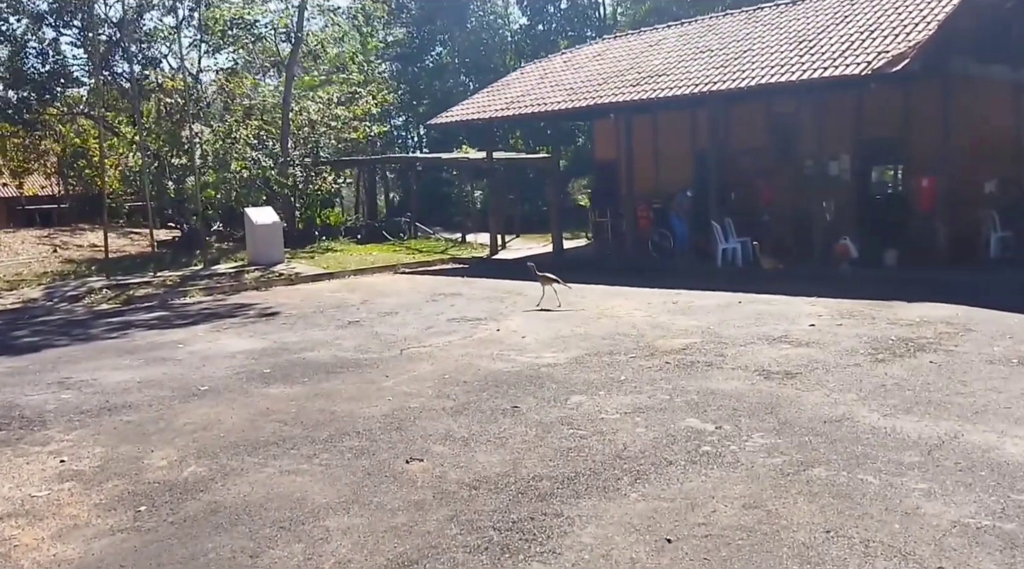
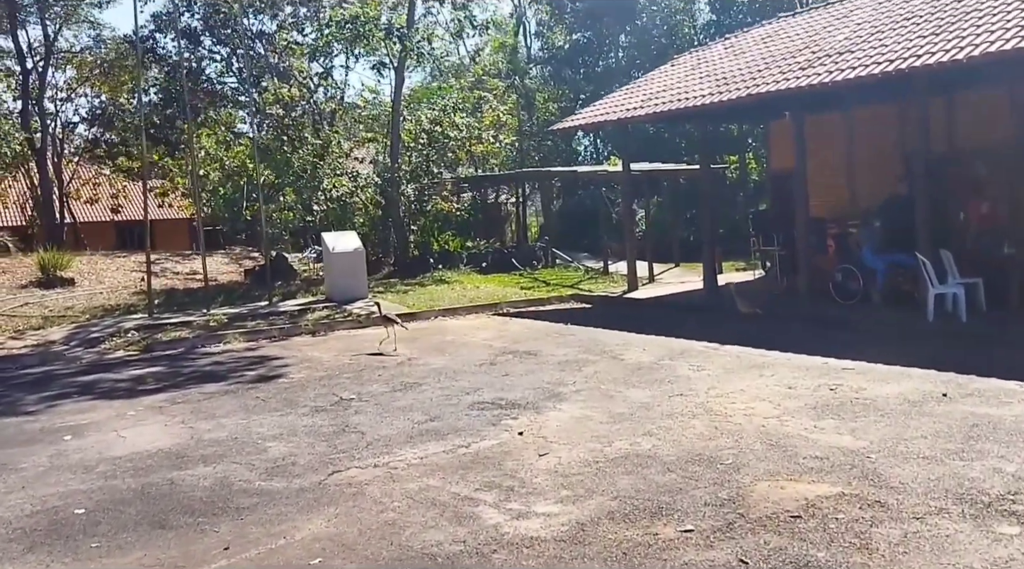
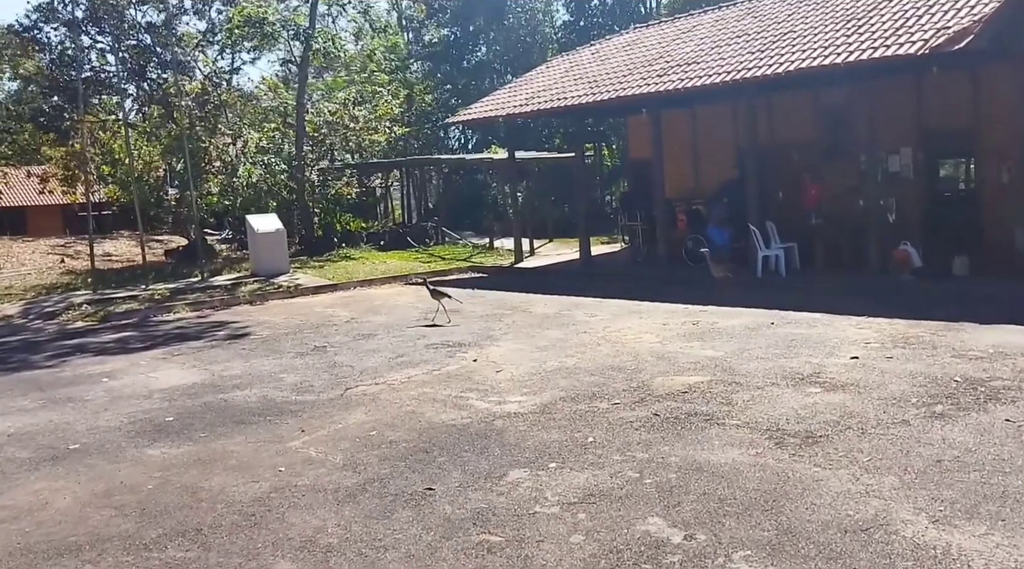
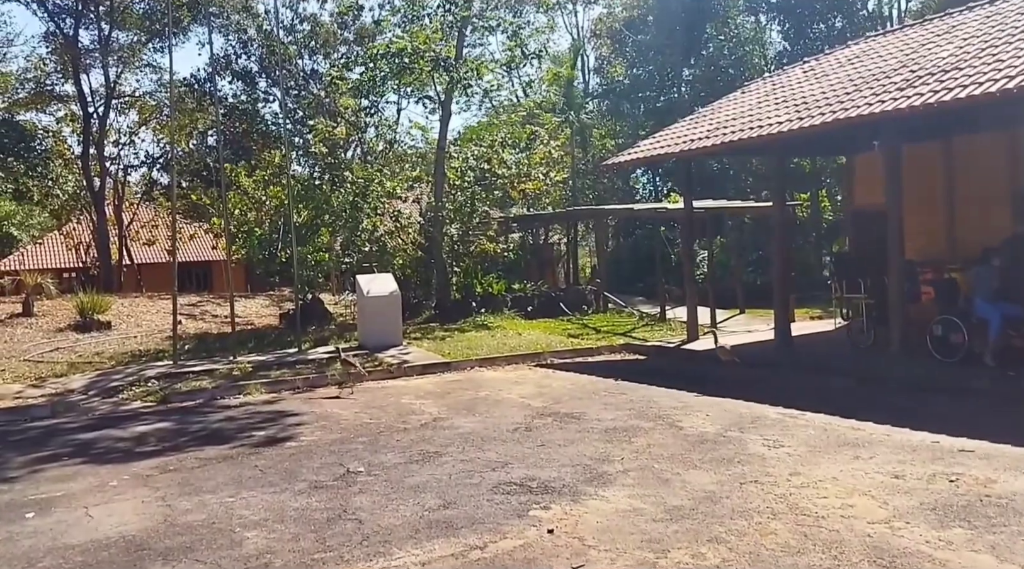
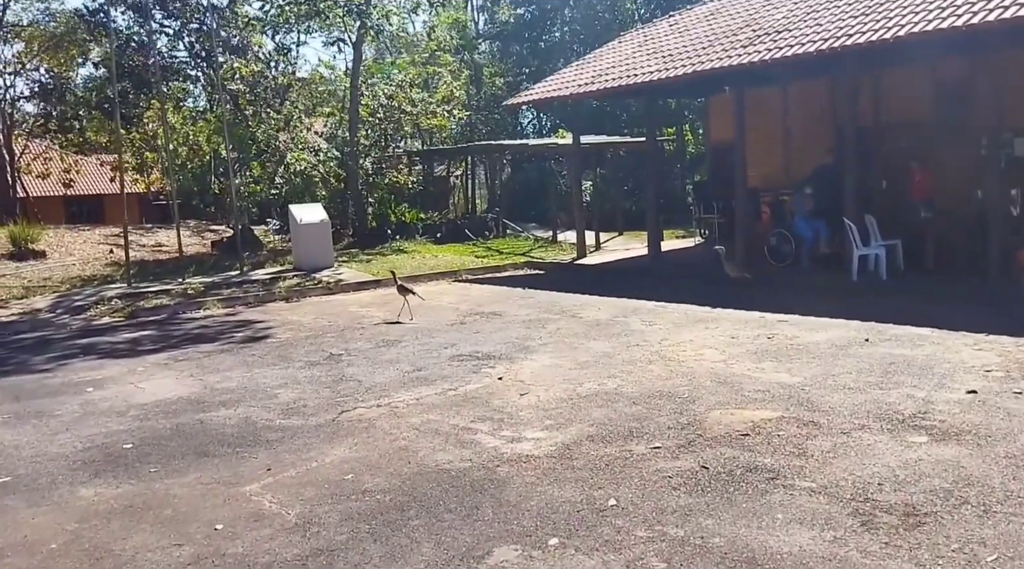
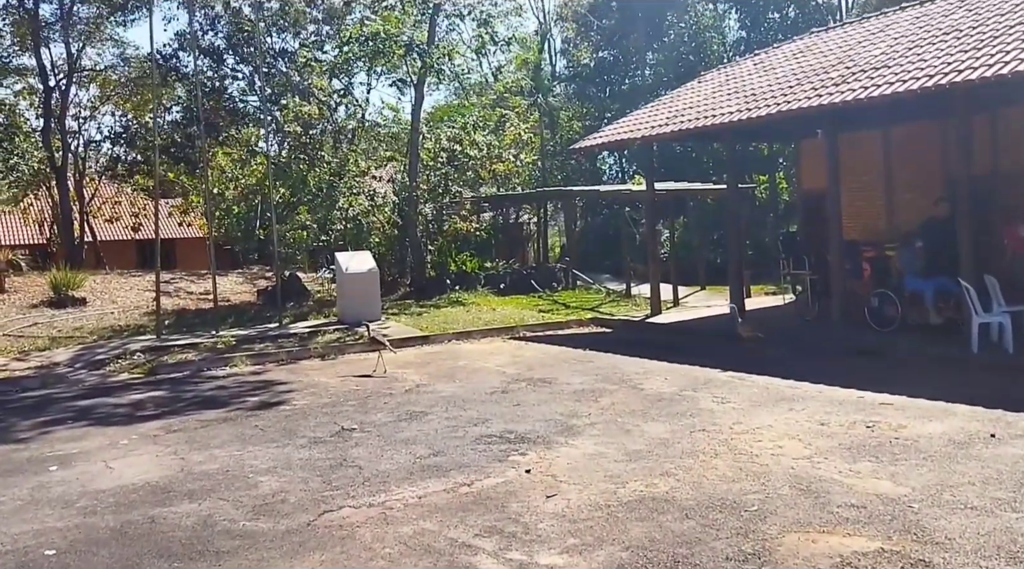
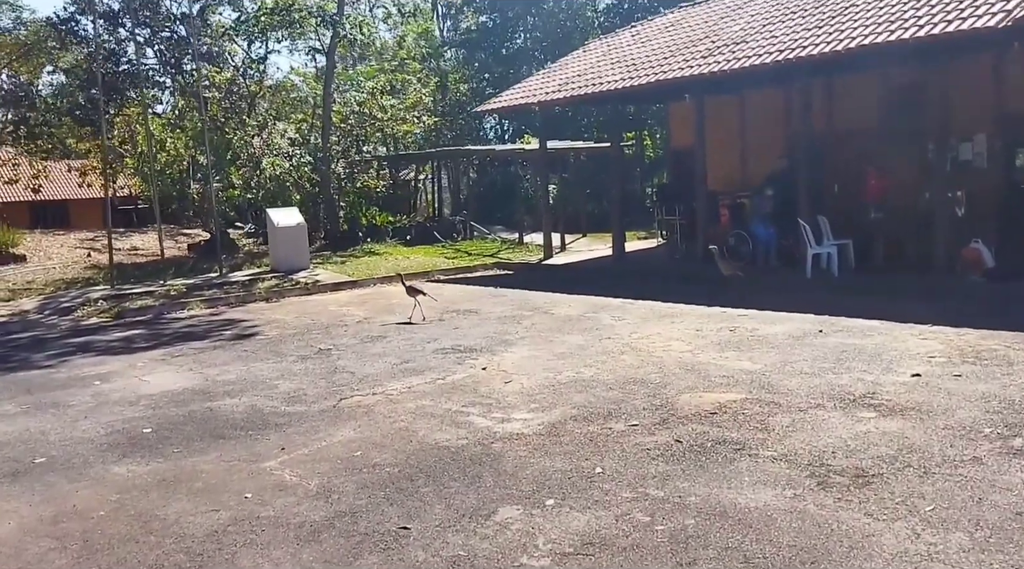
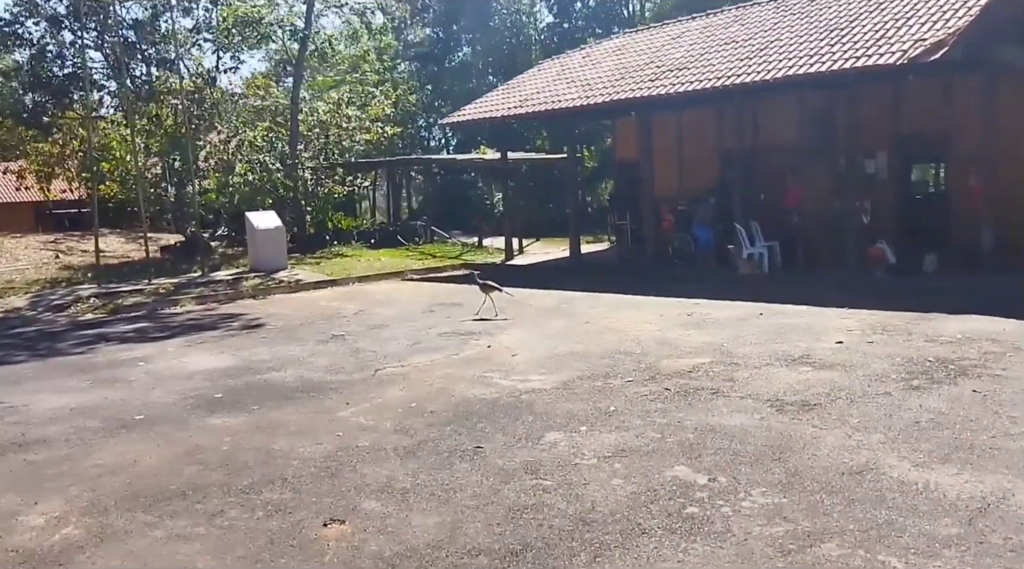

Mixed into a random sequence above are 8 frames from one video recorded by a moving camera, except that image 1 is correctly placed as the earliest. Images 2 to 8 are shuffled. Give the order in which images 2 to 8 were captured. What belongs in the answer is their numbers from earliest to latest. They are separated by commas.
8, 3, 7, 5, 2, 6, 4
